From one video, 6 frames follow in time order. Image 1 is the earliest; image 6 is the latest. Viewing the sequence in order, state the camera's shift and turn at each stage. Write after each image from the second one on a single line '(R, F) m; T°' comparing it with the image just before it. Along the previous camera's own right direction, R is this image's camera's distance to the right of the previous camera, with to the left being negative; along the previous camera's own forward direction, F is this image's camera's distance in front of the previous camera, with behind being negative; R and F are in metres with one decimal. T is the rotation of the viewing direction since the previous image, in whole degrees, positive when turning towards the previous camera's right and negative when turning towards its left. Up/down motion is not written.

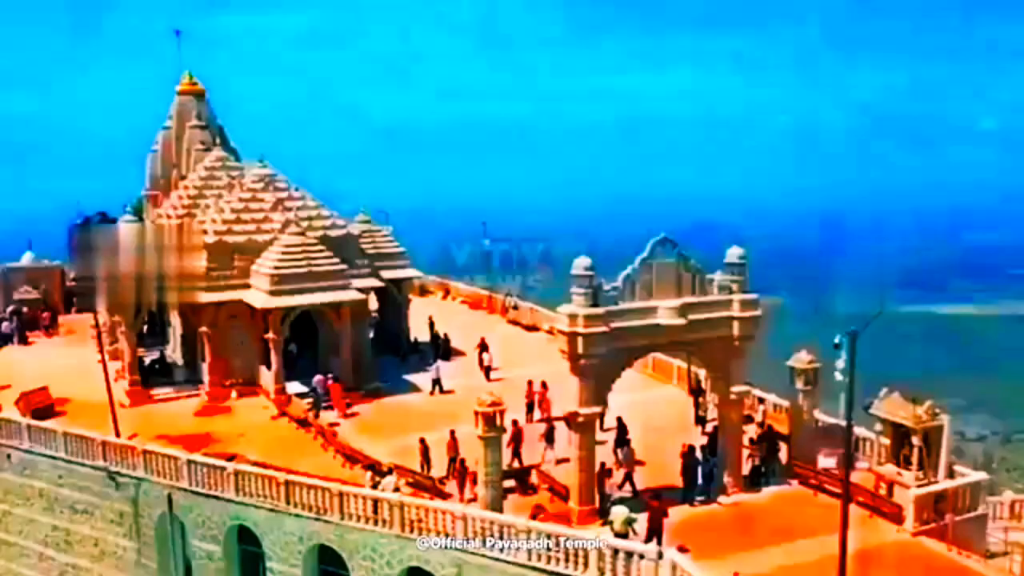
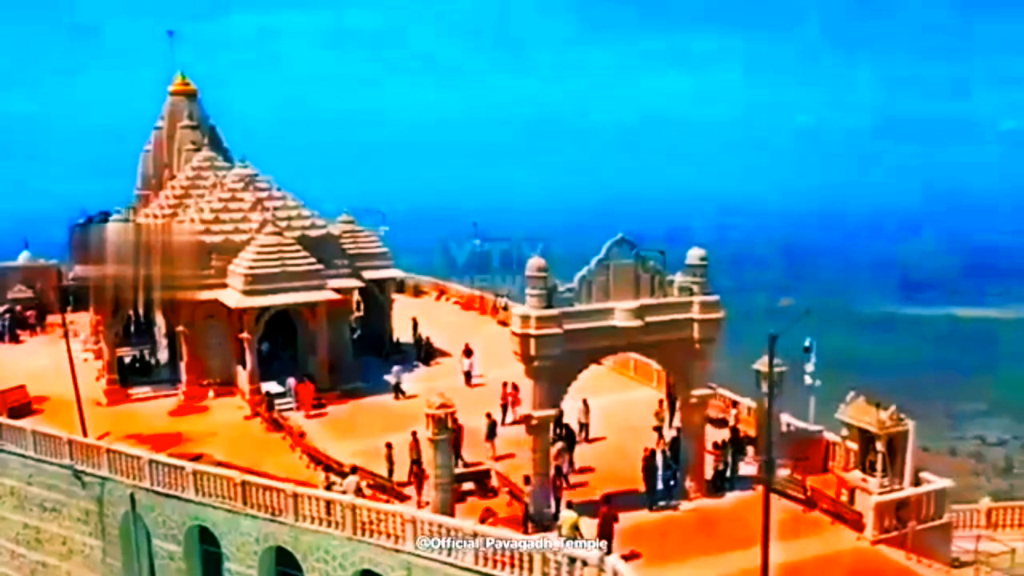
(+1.4, +0.2) m; -2°
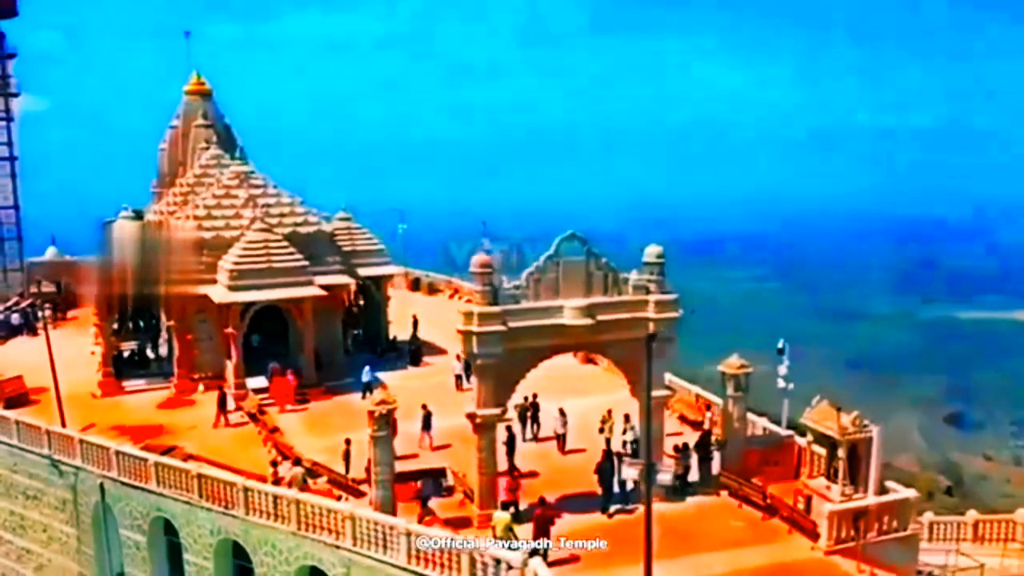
(+2.4, +0.3) m; -4°
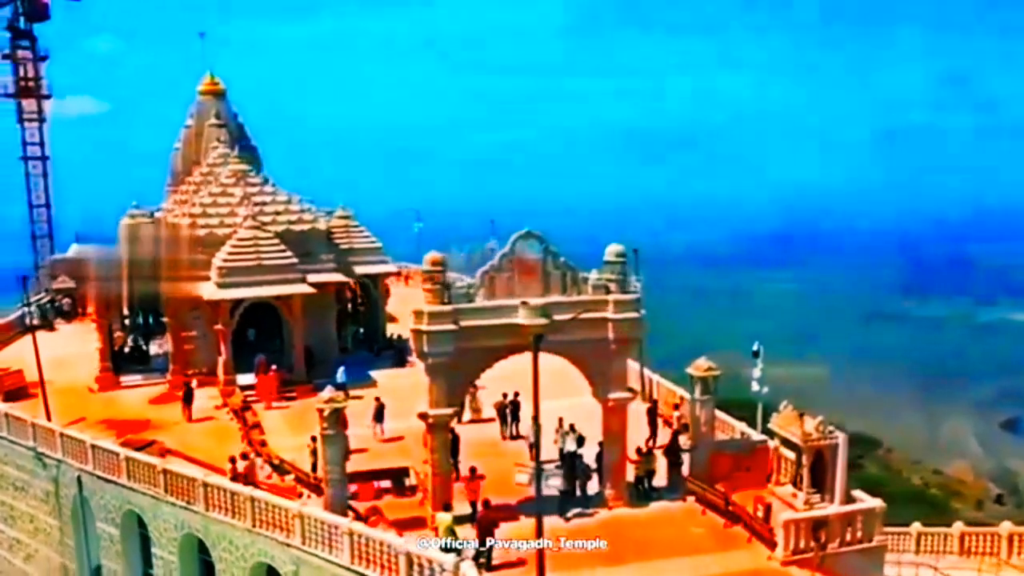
(+2.0, +0.3) m; -4°
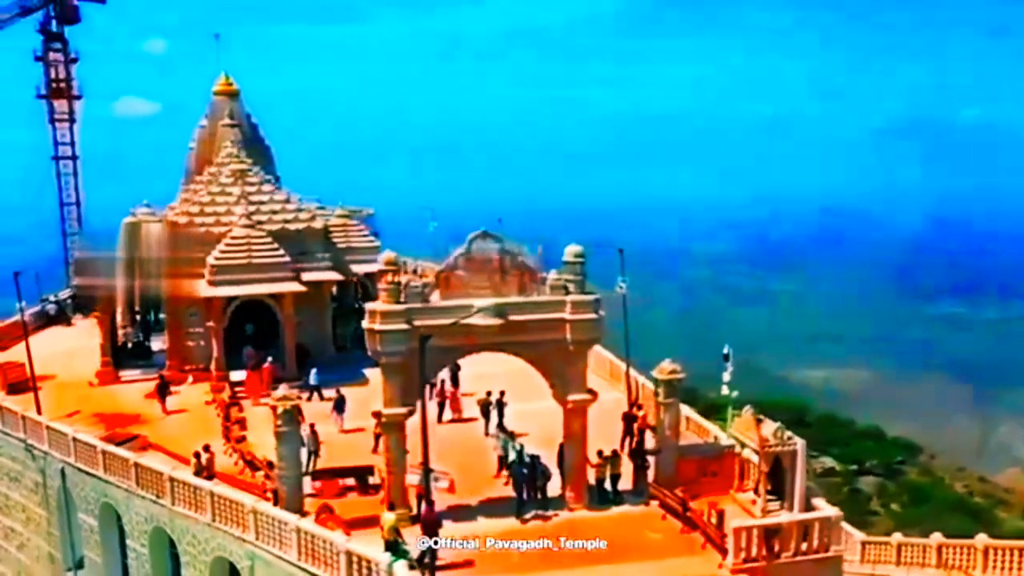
(+1.9, +0.1) m; -4°
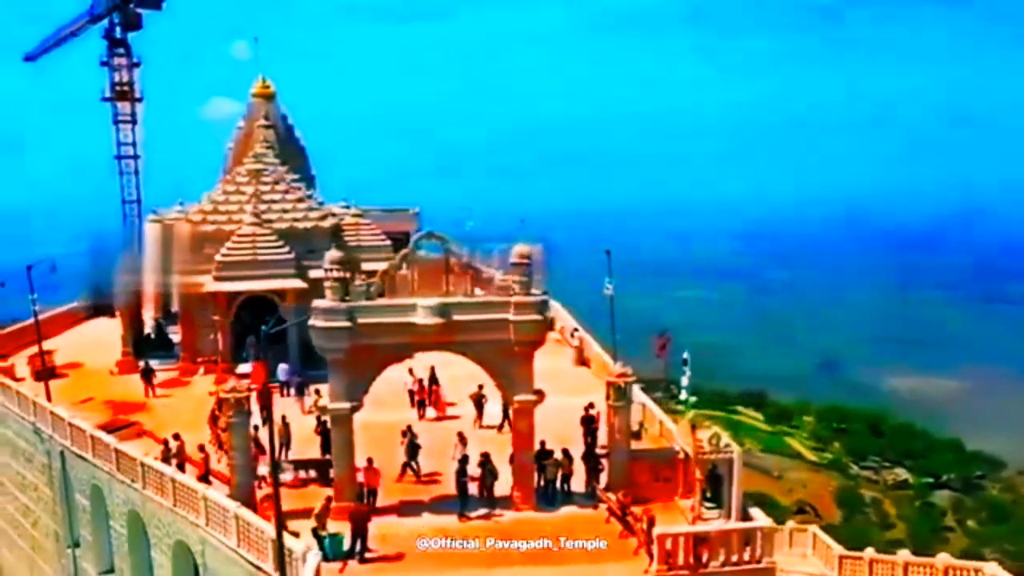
(+3.0, 0.0) m; -6°
